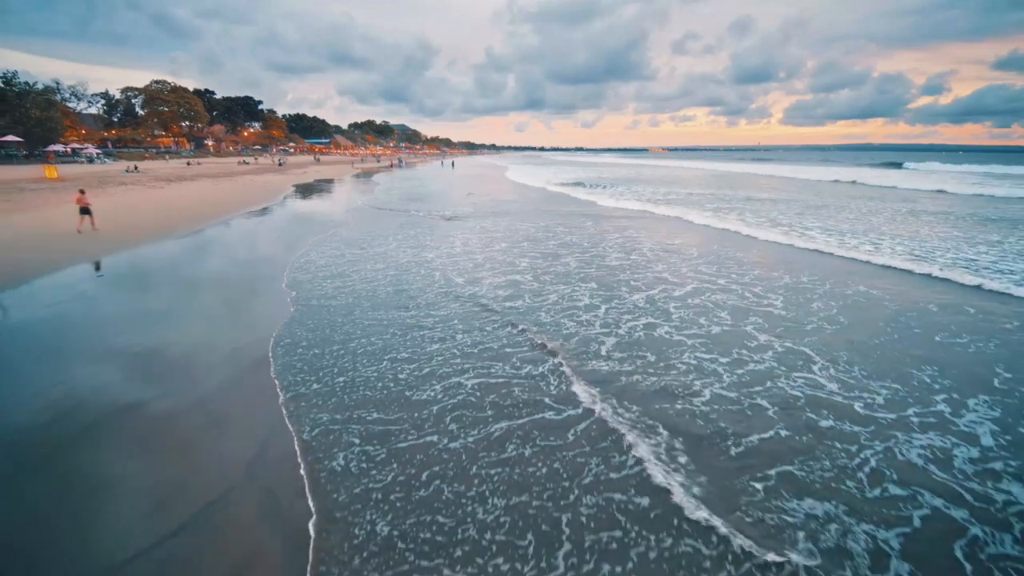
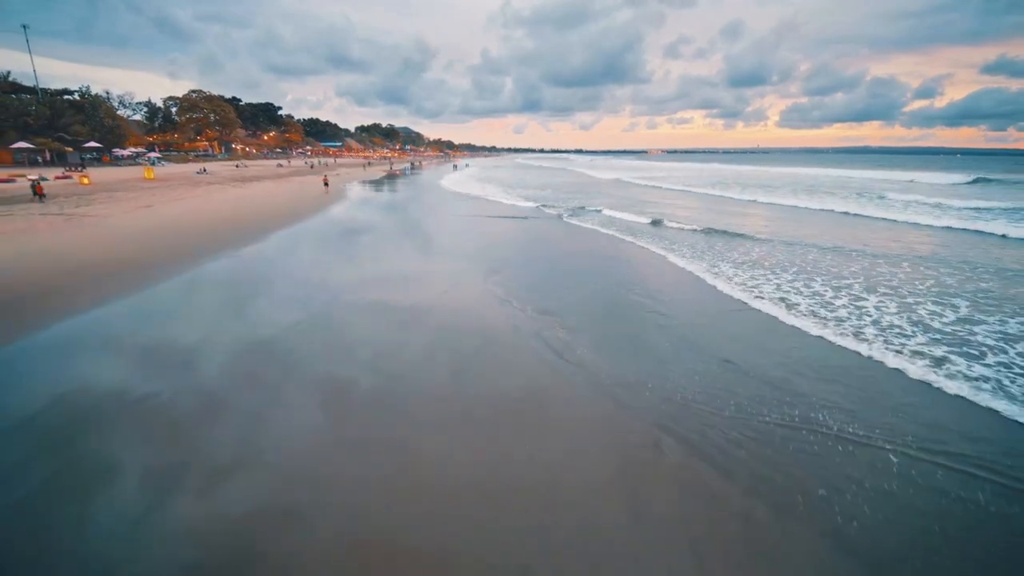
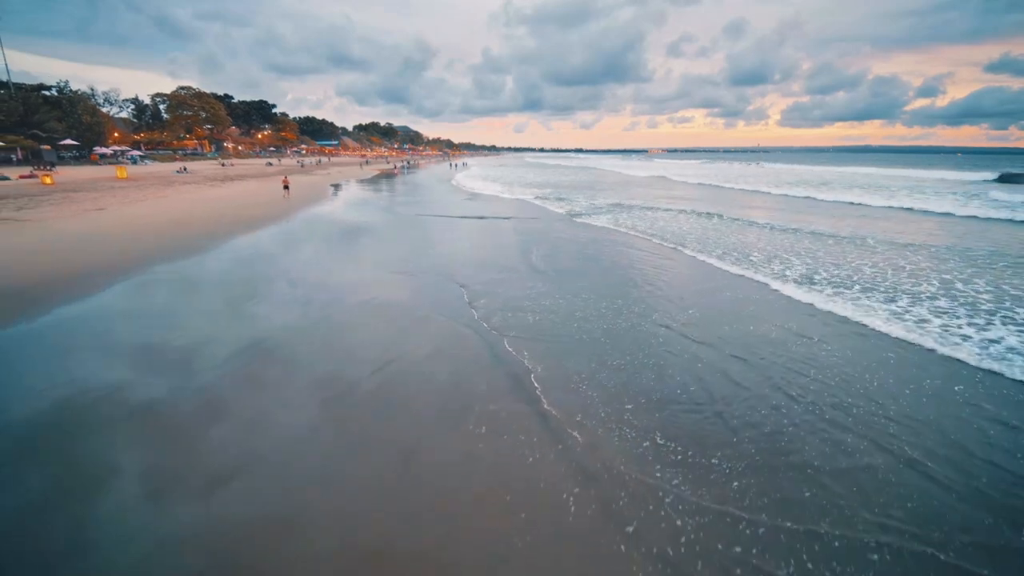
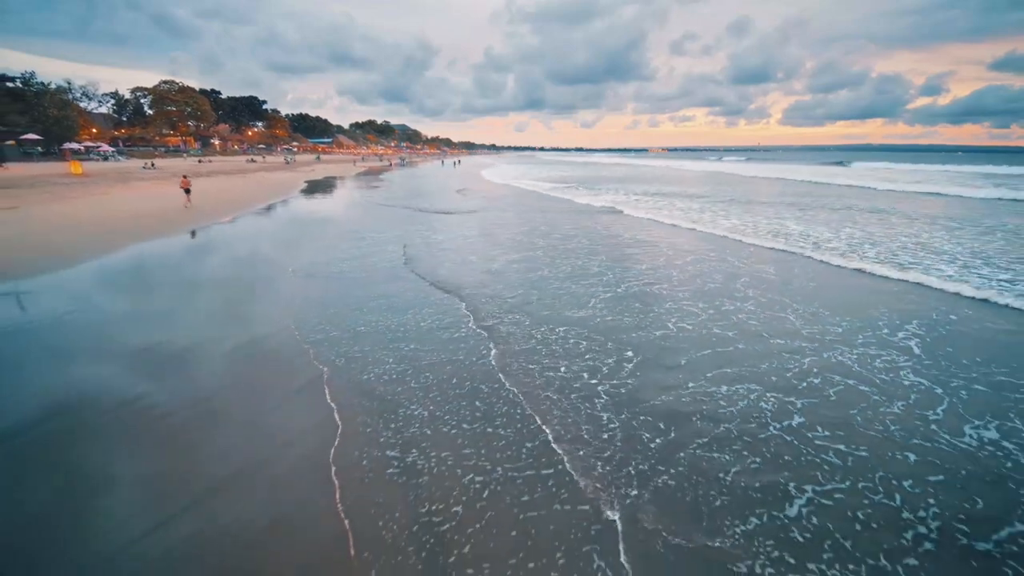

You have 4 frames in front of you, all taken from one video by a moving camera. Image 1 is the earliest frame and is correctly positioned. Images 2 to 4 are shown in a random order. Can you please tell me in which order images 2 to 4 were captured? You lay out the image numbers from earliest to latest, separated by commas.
4, 3, 2
